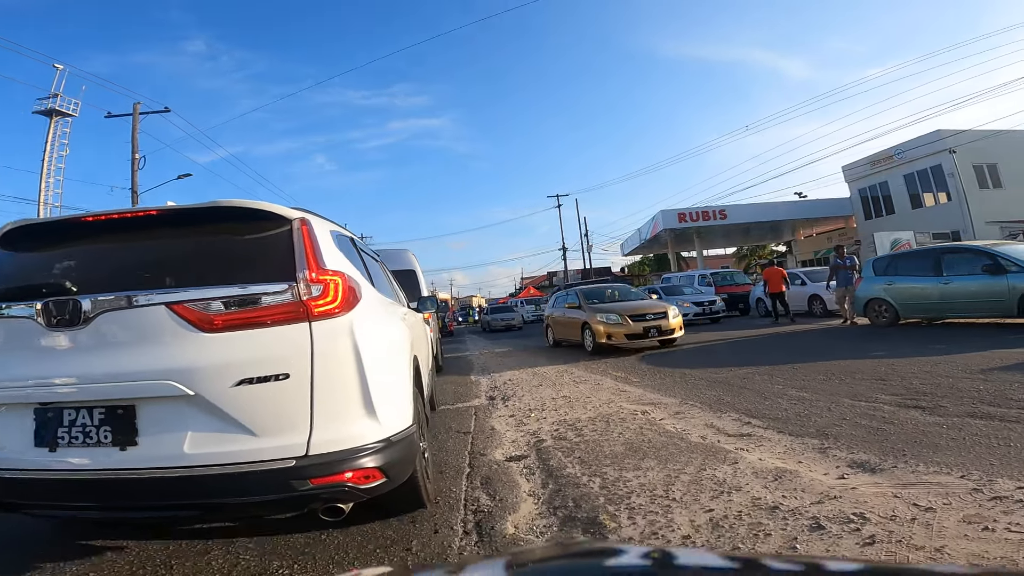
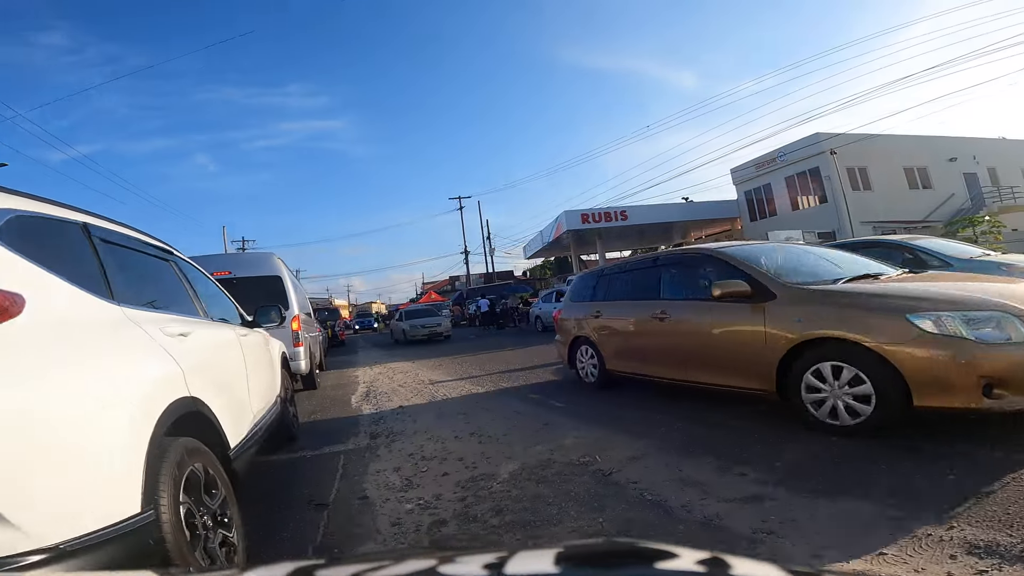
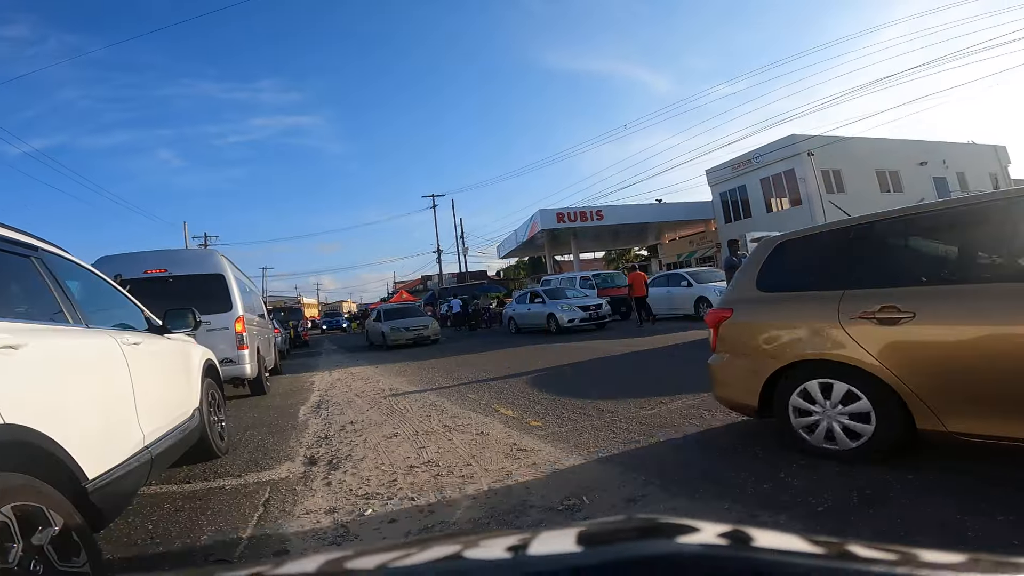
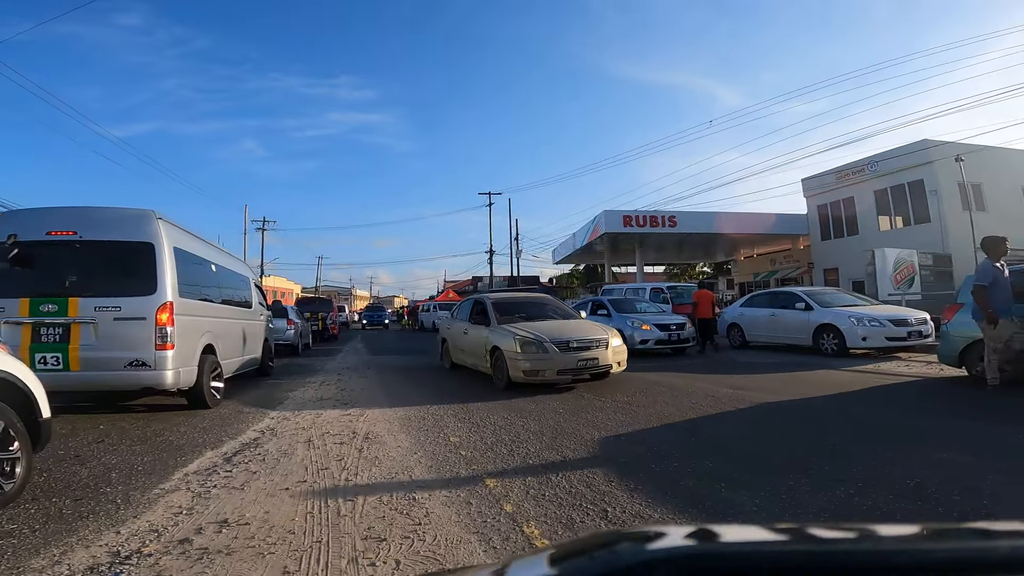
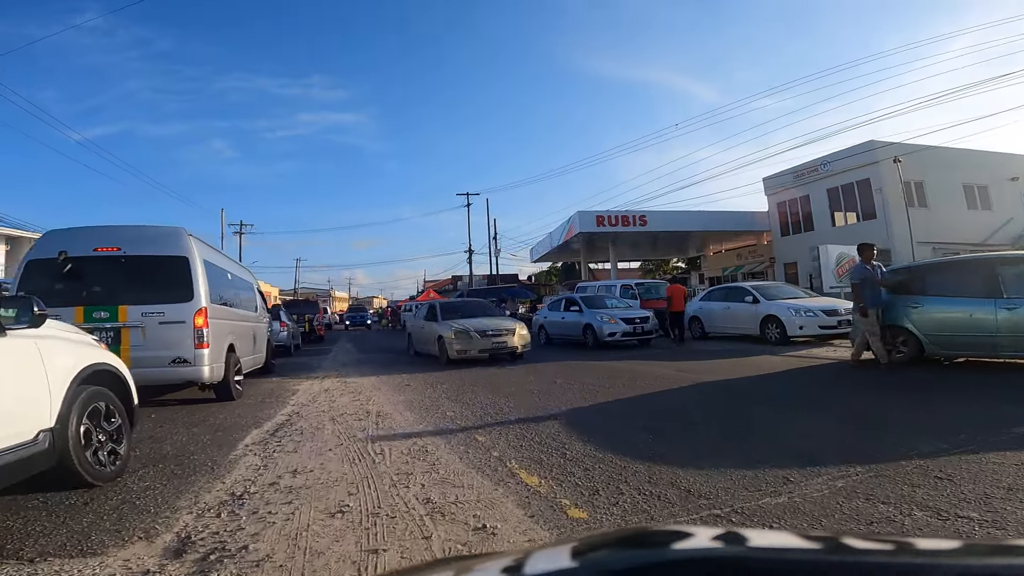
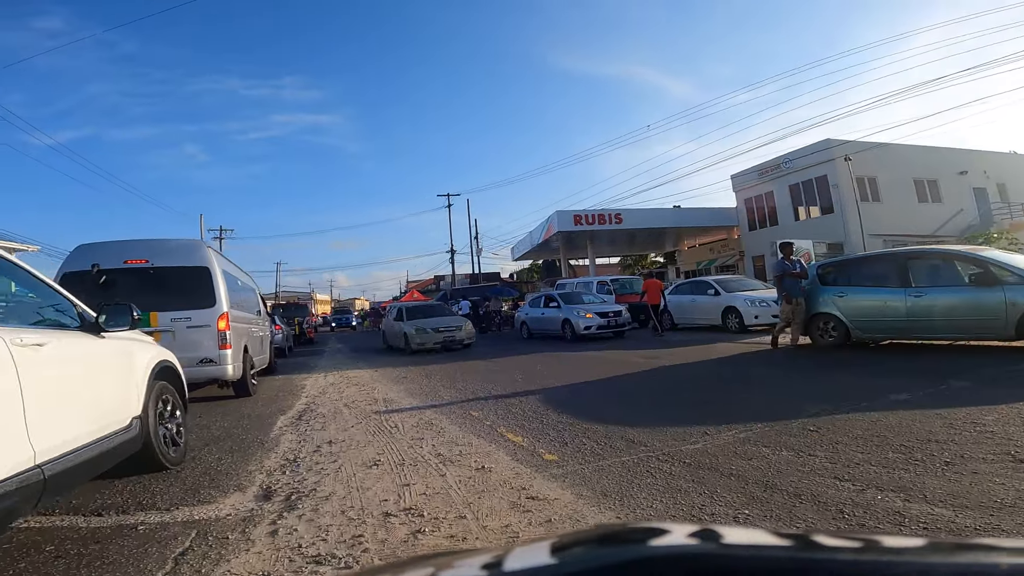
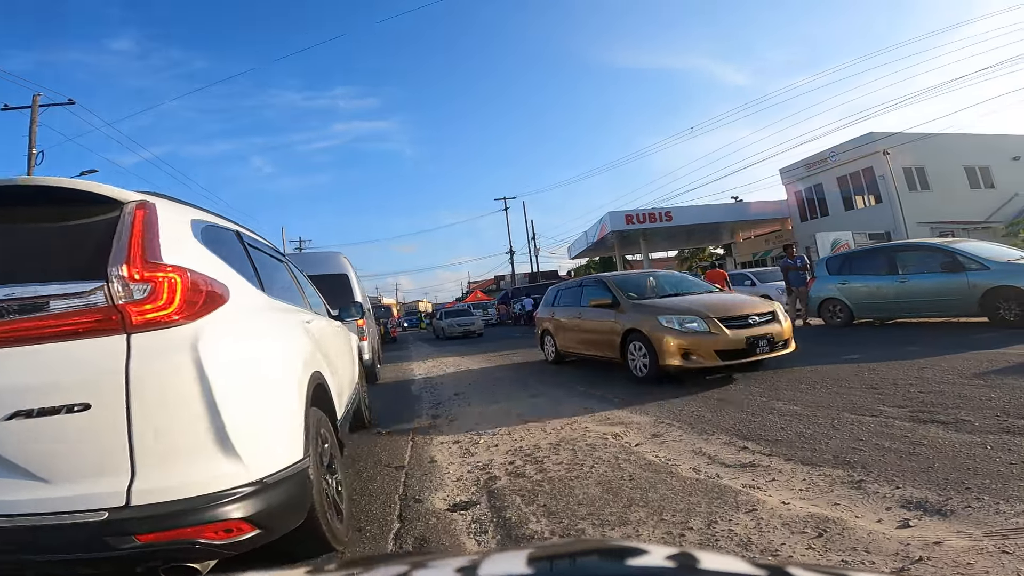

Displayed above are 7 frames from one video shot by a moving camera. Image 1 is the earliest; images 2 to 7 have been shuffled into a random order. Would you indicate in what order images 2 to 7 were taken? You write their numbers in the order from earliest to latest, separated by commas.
7, 2, 3, 6, 5, 4
